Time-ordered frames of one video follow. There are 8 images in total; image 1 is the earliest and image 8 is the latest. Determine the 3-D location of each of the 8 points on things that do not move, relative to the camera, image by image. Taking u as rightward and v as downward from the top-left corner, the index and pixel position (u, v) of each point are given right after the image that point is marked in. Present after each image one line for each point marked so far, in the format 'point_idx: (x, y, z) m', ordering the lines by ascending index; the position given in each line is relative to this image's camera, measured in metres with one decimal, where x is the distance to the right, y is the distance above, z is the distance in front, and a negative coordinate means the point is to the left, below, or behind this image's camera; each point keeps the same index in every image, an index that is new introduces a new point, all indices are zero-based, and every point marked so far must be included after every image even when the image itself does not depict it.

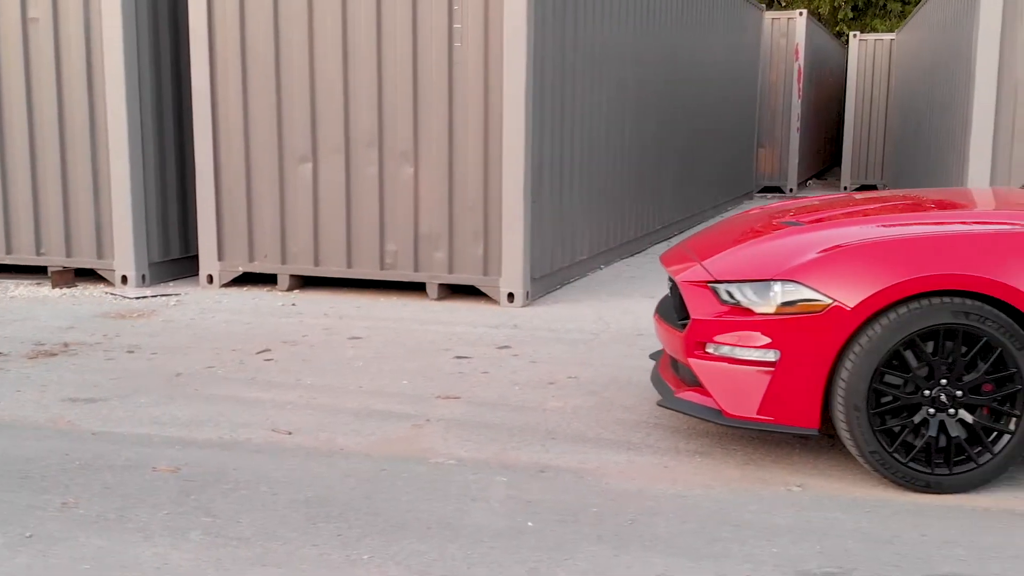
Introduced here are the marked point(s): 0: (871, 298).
0: (+1.4, 0.0, +3.5) m
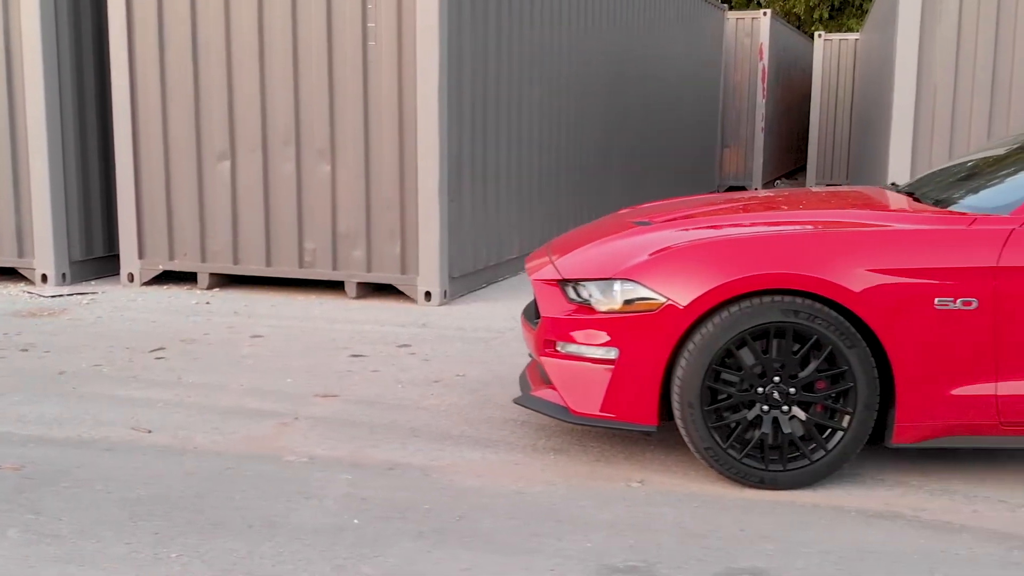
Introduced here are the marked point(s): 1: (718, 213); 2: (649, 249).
0: (+0.8, 0.0, +3.6) m
1: (+0.9, +0.3, +4.0) m
2: (+0.6, +0.2, +3.7) m
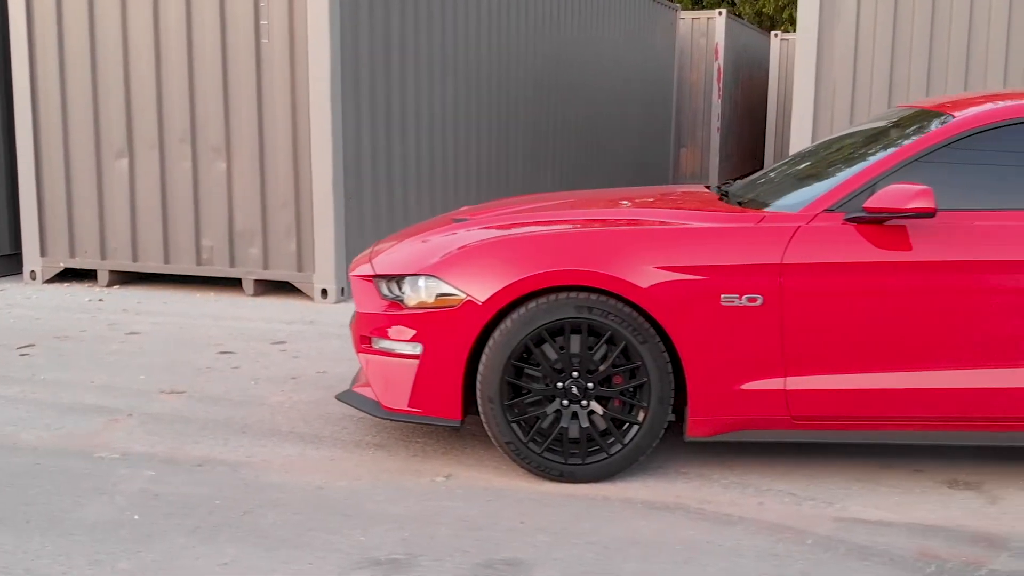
0: (0.0, 0.0, +3.6) m
1: (+0.1, +0.4, +4.0) m
2: (-0.2, +0.2, +3.8) m
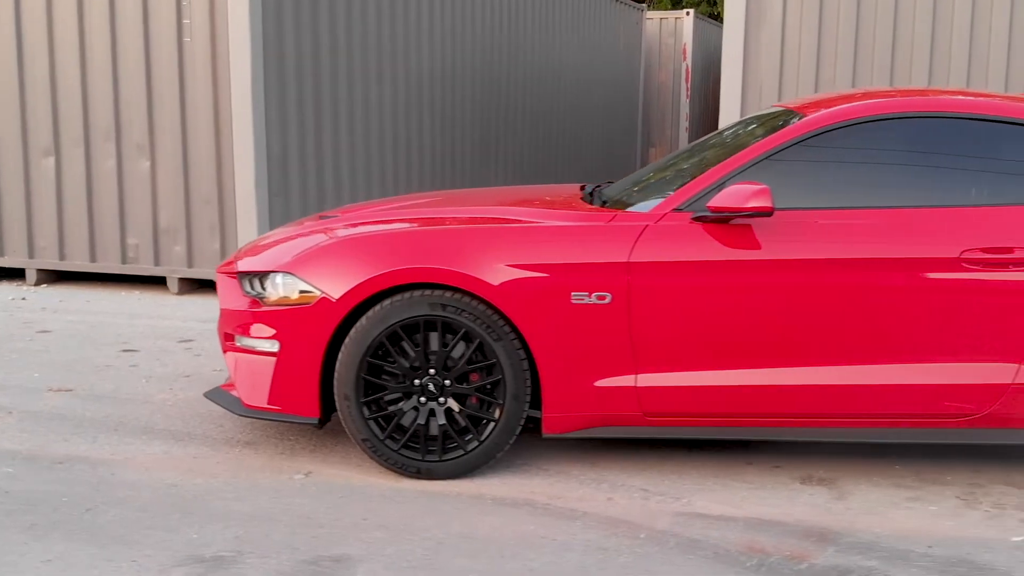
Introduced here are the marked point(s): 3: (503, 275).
0: (-0.7, 0.0, +3.6) m
1: (-0.5, +0.4, +4.0) m
2: (-0.9, +0.2, +3.8) m
3: (0.0, +0.1, +3.6) m
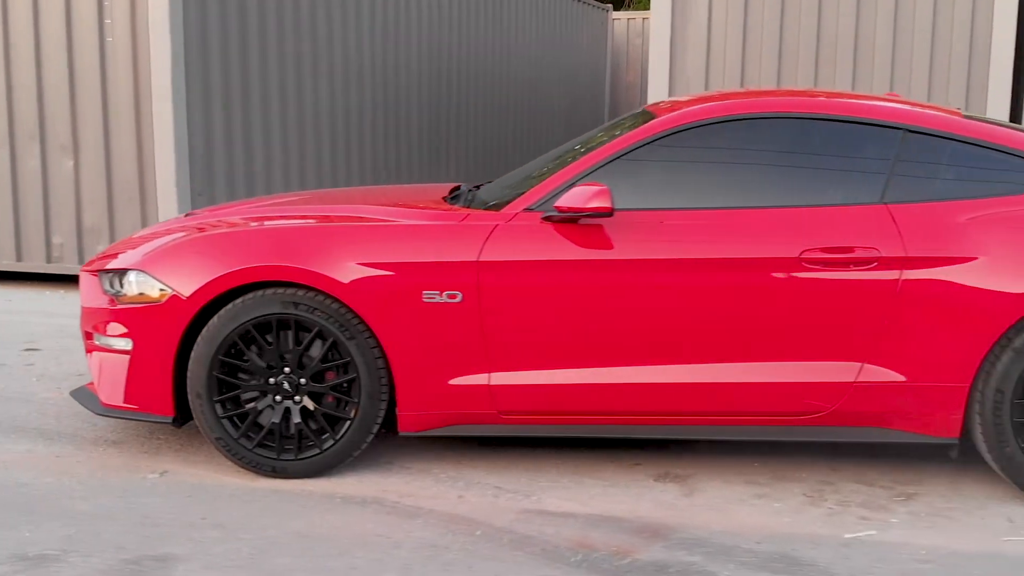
0: (-1.3, 0.0, +3.6) m
1: (-1.1, +0.4, +4.1) m
2: (-1.5, +0.2, +3.8) m
3: (-0.7, +0.1, +3.6) m
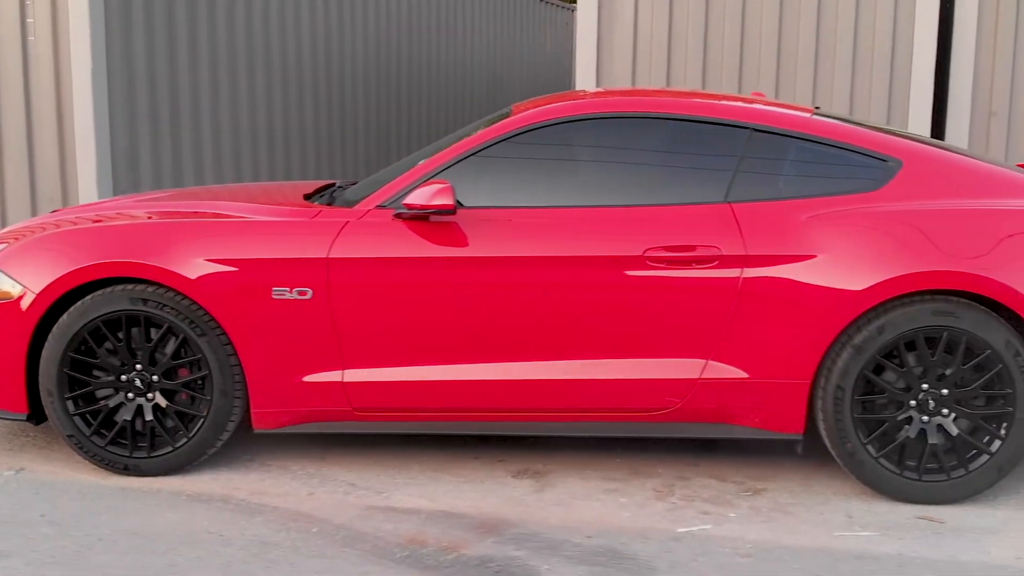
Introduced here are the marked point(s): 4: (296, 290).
0: (-1.9, 0.0, +3.6) m
1: (-1.8, +0.4, +4.1) m
2: (-2.1, +0.2, +3.8) m
3: (-1.3, +0.1, +3.6) m
4: (-0.9, 0.0, +3.6) m
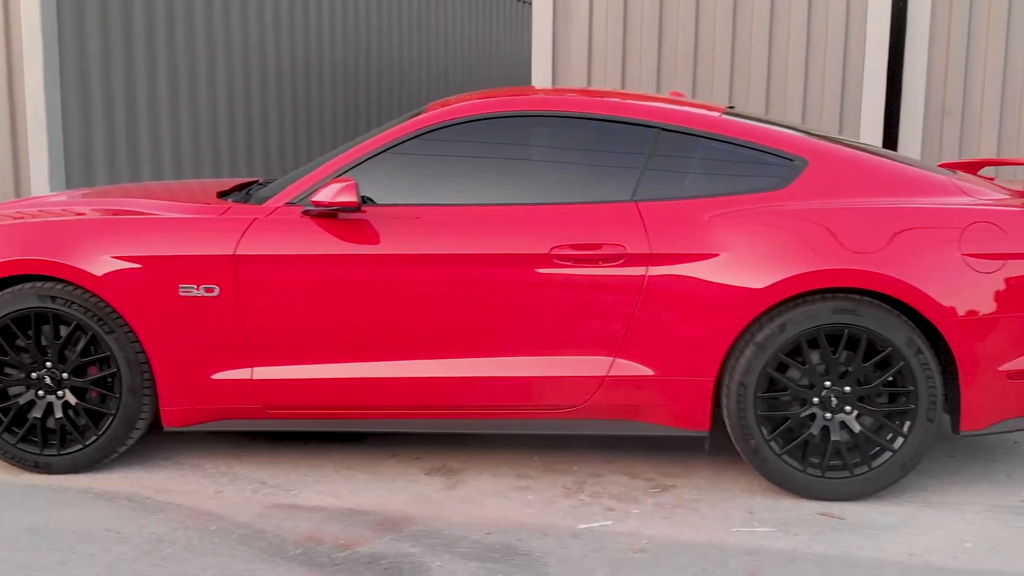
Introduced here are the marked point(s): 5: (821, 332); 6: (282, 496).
0: (-2.3, 0.0, +3.6) m
1: (-2.1, +0.4, +4.0) m
2: (-2.5, +0.2, +3.8) m
3: (-1.6, +0.1, +3.6) m
4: (-1.3, 0.0, +3.6) m
5: (+1.2, -0.2, +3.4) m
6: (-0.9, -0.8, +3.6) m
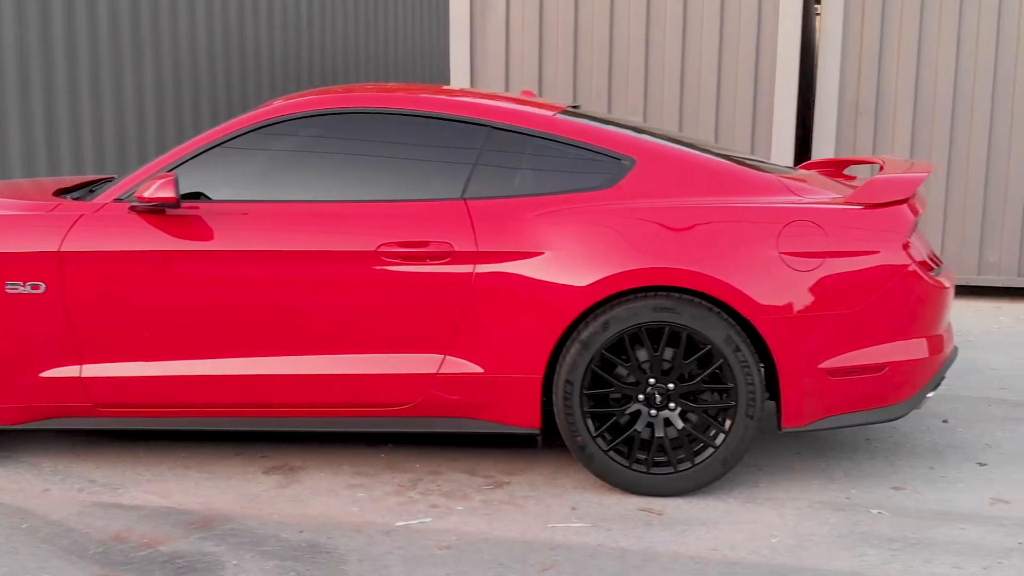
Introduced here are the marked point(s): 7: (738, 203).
0: (-3.0, 0.0, +3.6) m
1: (-2.8, +0.4, +4.0) m
2: (-3.2, +0.2, +3.7) m
3: (-2.3, +0.1, +3.6) m
4: (-2.0, 0.0, +3.6) m
5: (+0.5, -0.2, +3.5) m
6: (-1.6, -0.8, +3.5) m
7: (+0.9, +0.3, +3.5) m
